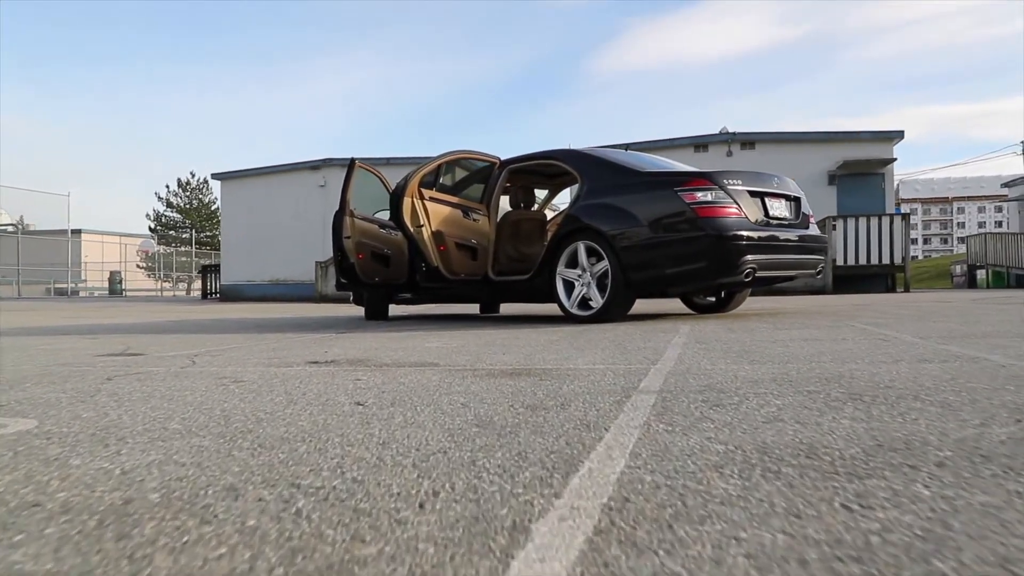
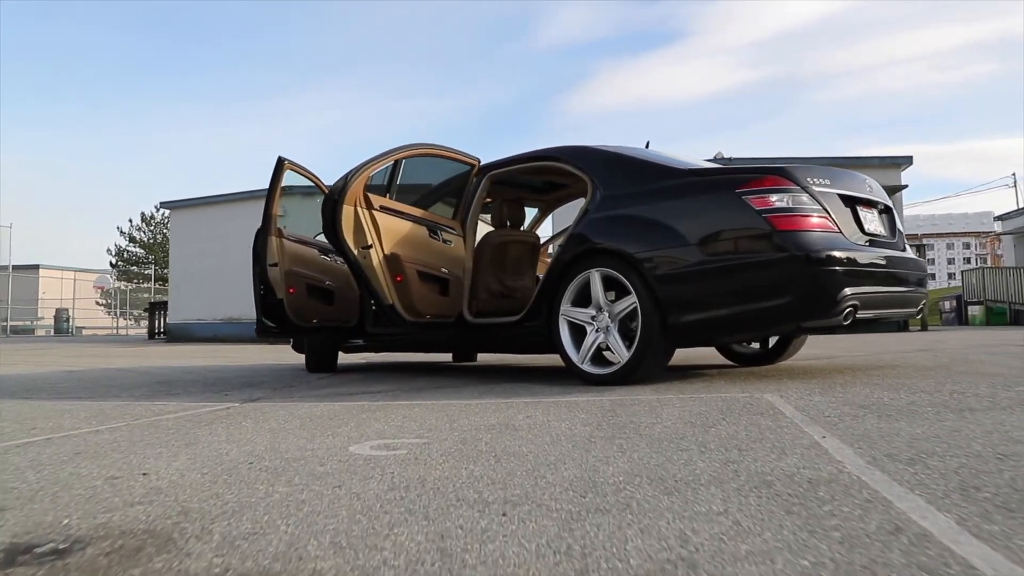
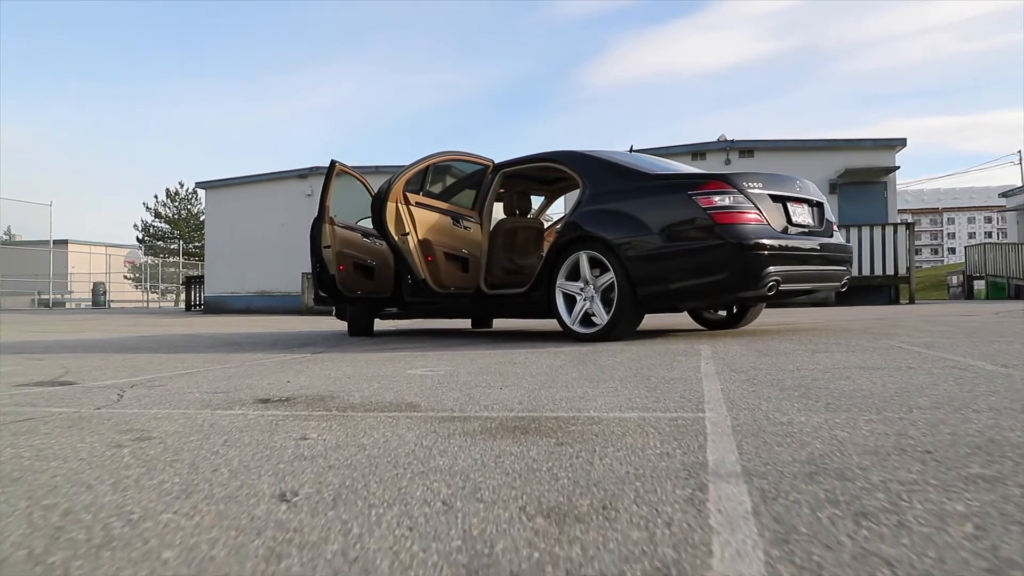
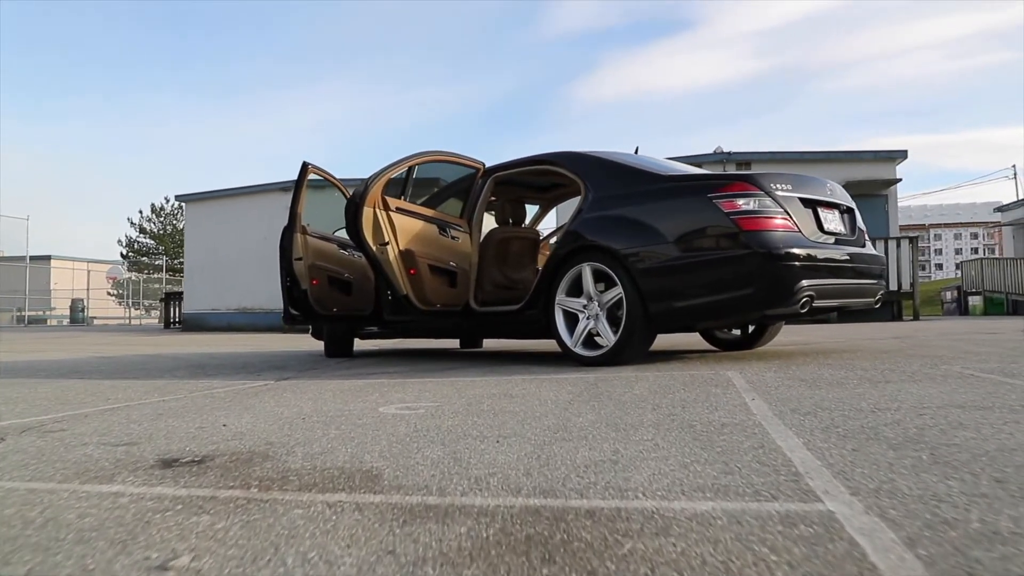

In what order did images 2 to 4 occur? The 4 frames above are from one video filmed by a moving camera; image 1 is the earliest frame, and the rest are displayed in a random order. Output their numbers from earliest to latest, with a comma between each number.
3, 4, 2
